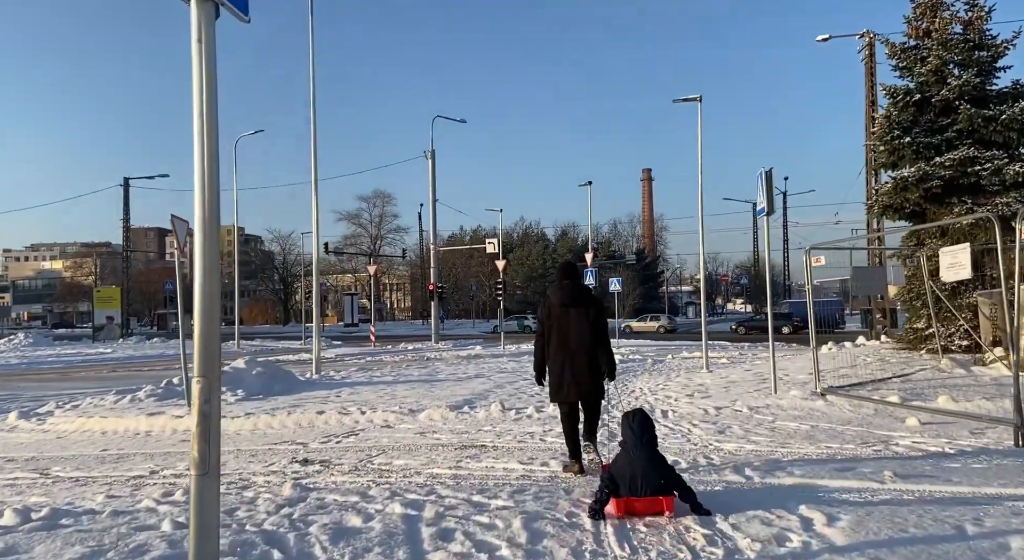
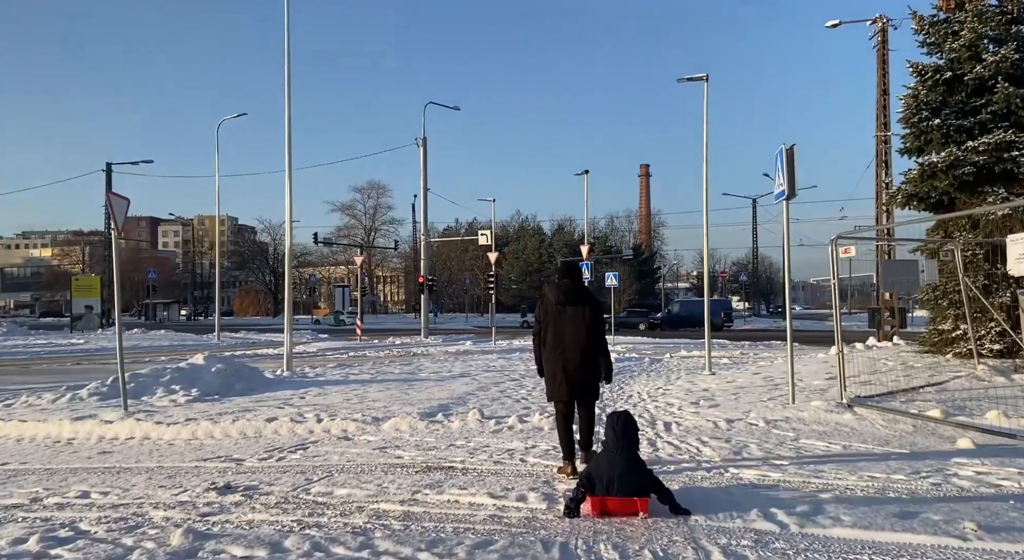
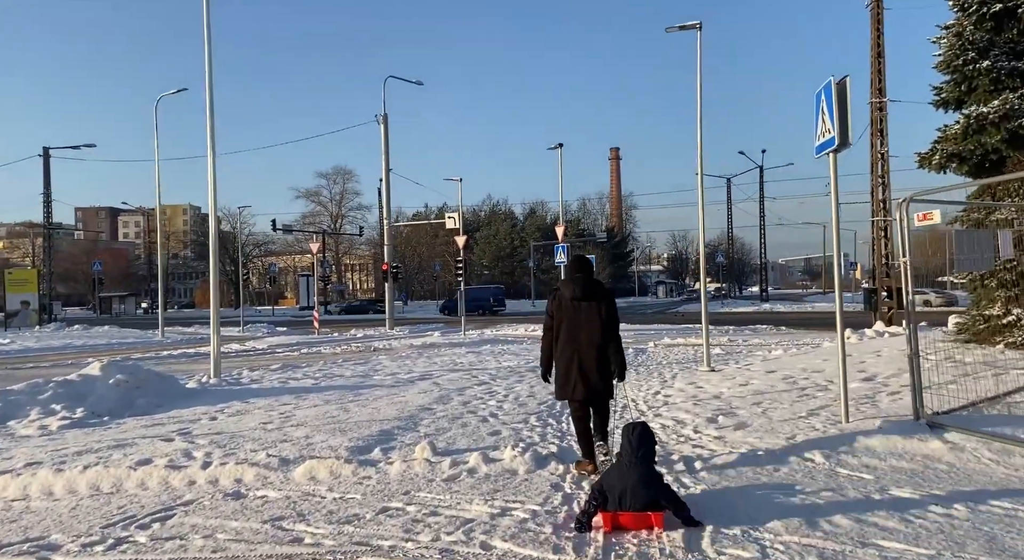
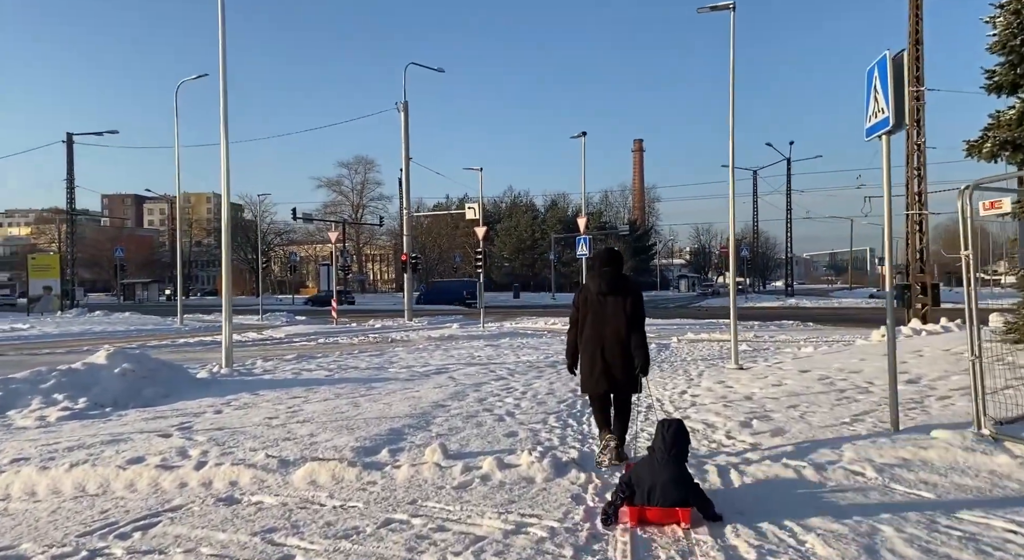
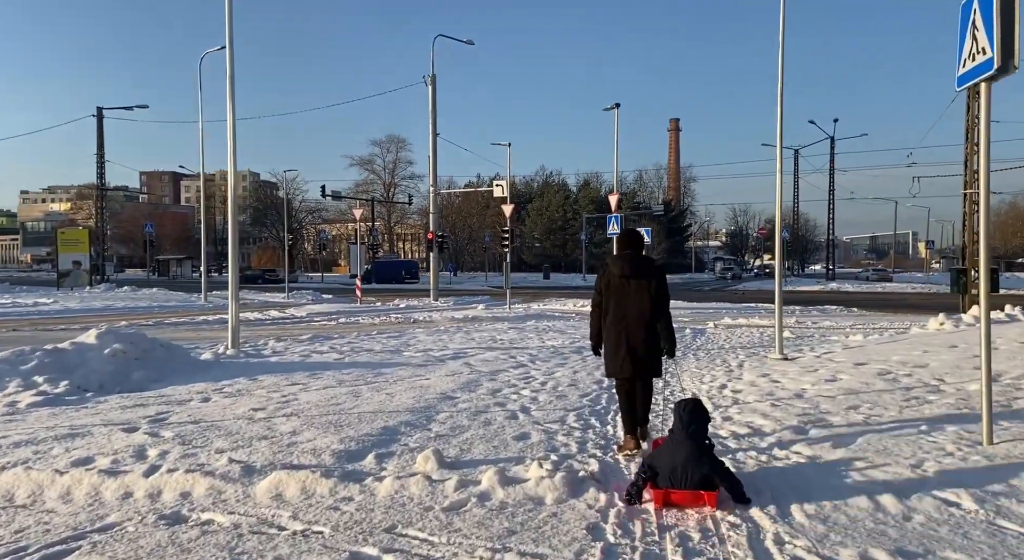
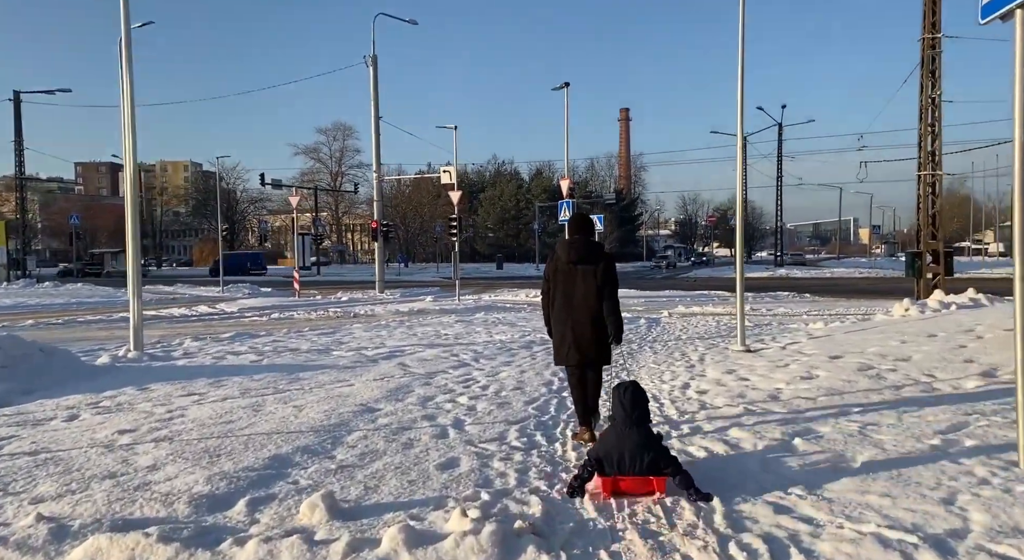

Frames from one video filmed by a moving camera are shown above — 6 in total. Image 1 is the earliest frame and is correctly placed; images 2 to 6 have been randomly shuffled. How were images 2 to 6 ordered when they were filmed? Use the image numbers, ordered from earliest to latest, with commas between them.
2, 3, 4, 5, 6
